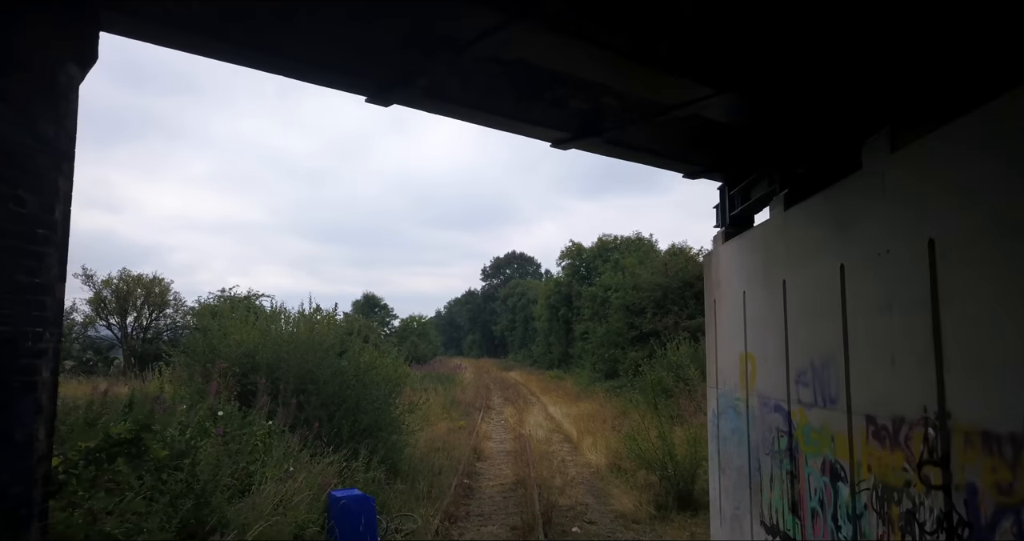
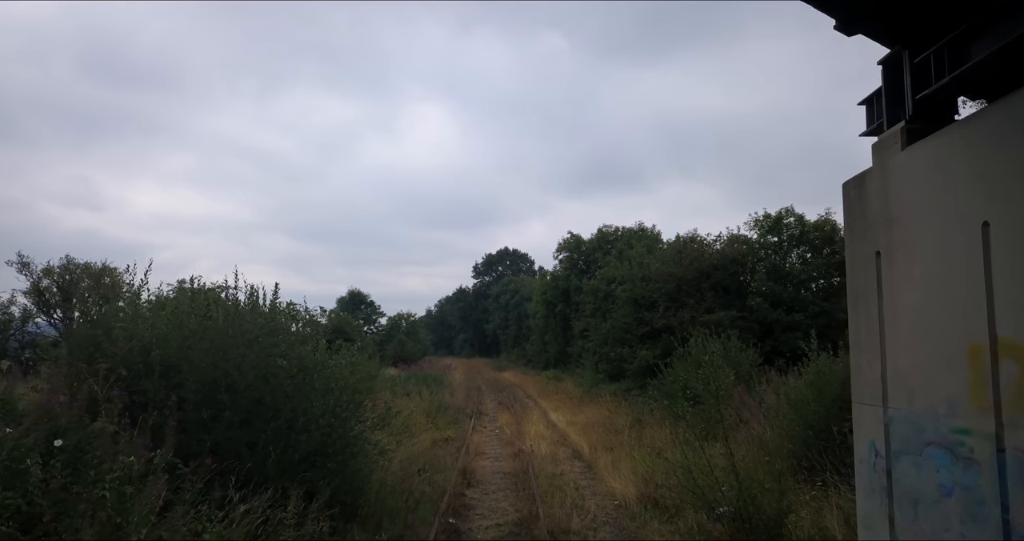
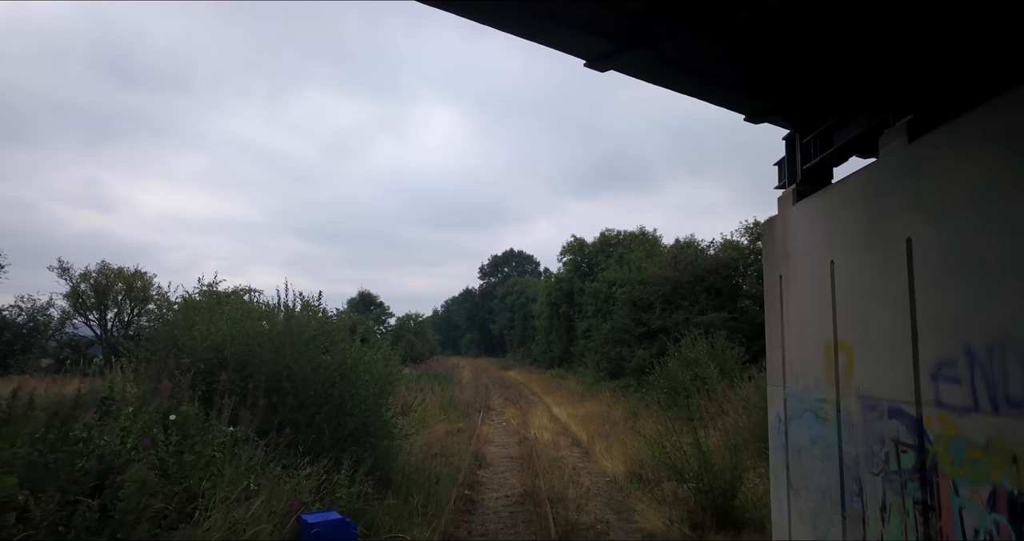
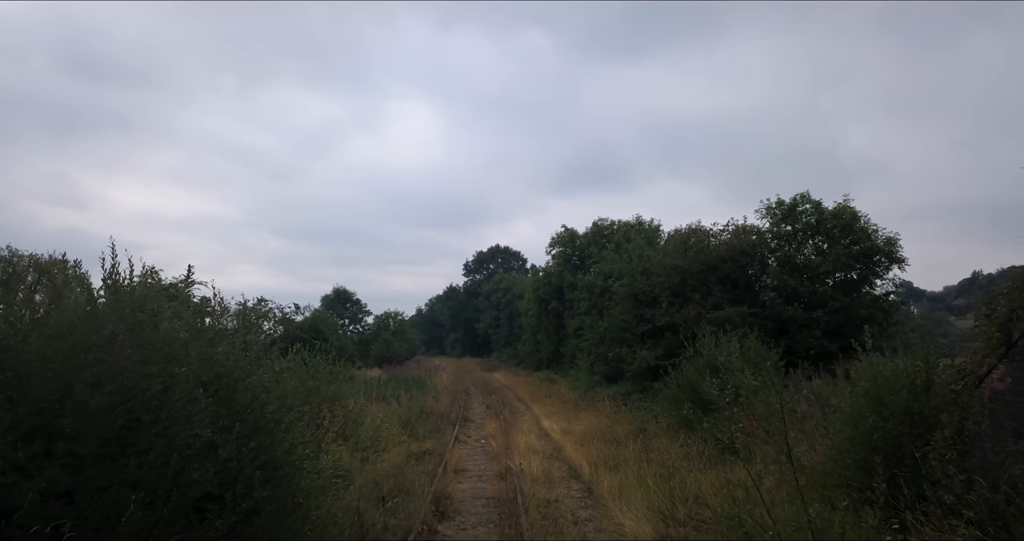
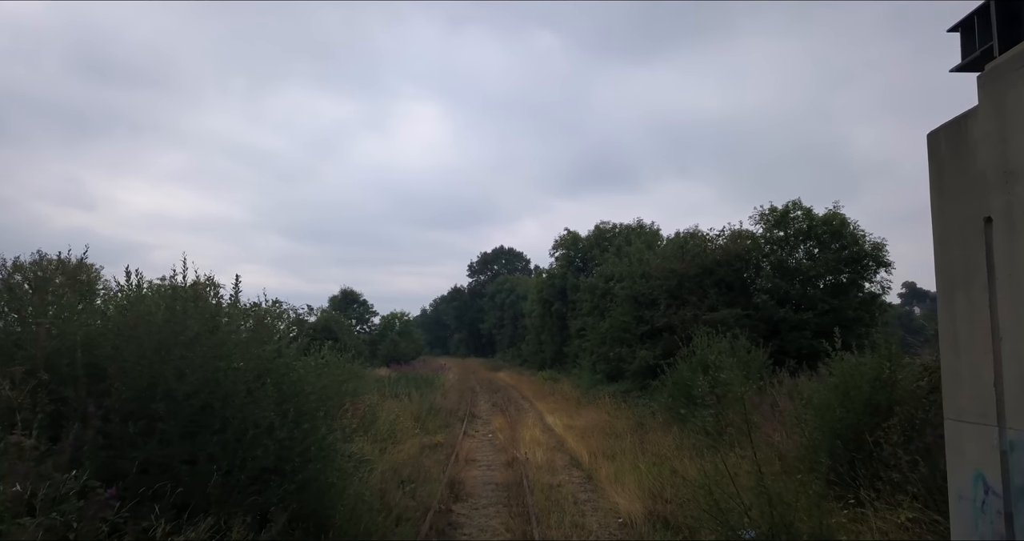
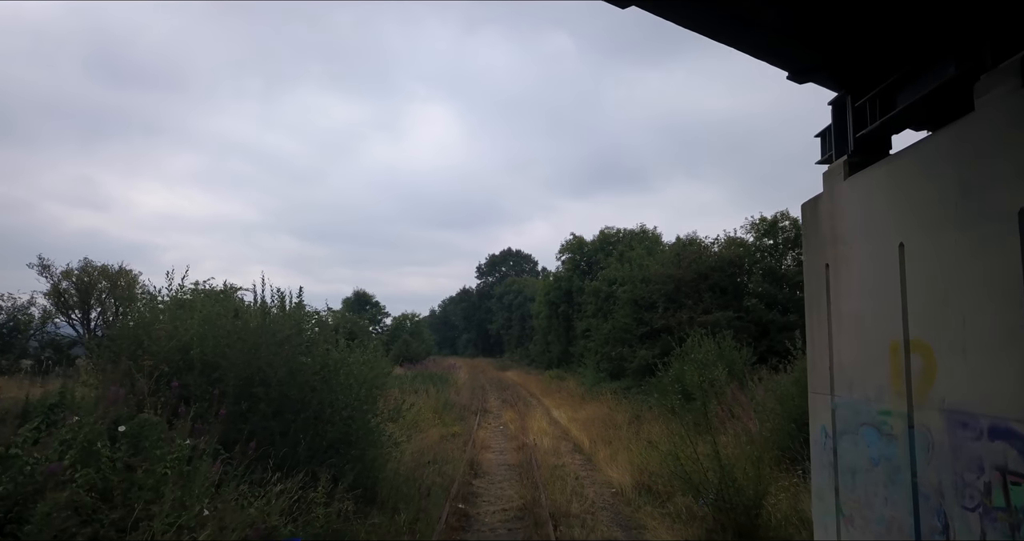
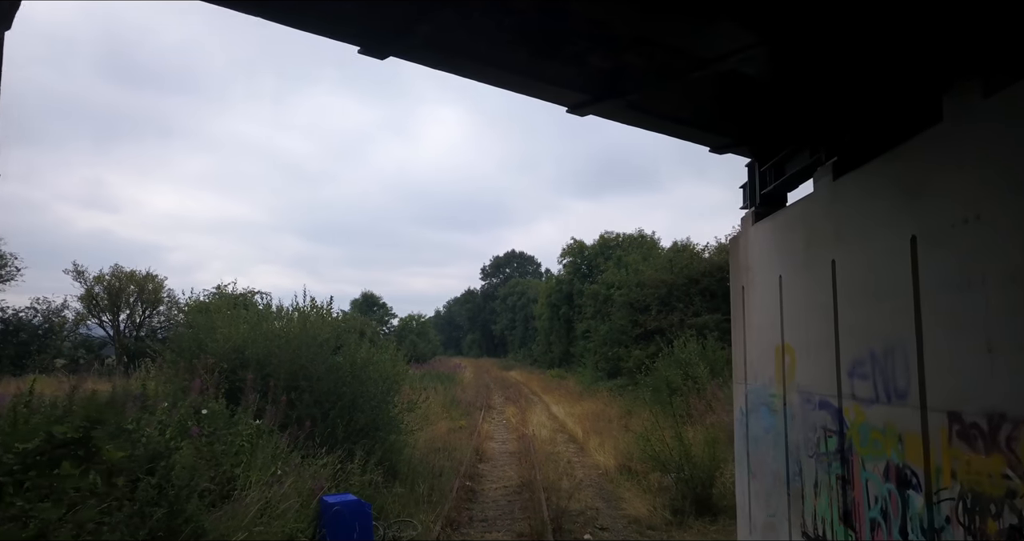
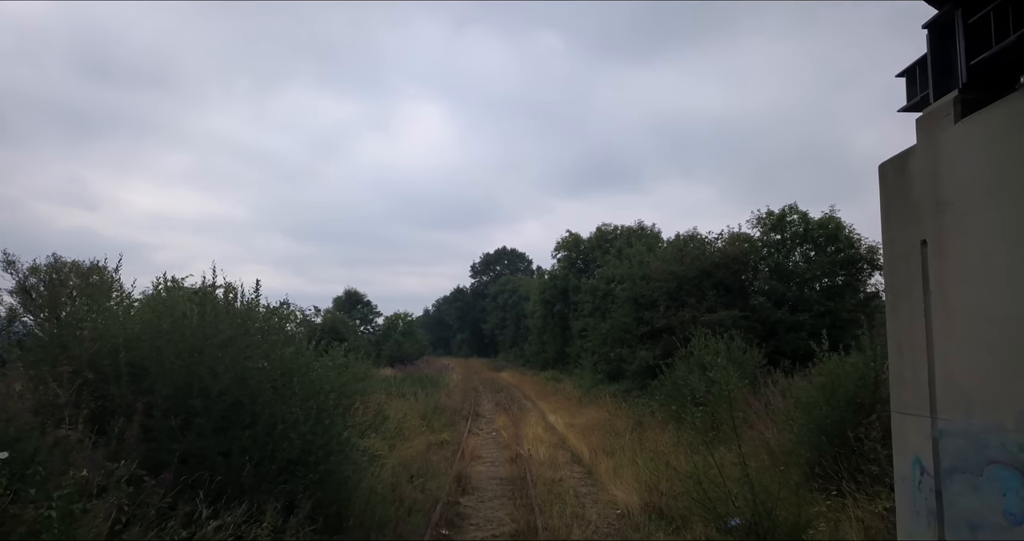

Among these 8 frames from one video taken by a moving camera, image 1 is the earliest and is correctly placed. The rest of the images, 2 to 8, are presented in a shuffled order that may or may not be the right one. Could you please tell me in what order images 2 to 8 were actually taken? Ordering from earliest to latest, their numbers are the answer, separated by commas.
7, 3, 6, 2, 8, 5, 4
